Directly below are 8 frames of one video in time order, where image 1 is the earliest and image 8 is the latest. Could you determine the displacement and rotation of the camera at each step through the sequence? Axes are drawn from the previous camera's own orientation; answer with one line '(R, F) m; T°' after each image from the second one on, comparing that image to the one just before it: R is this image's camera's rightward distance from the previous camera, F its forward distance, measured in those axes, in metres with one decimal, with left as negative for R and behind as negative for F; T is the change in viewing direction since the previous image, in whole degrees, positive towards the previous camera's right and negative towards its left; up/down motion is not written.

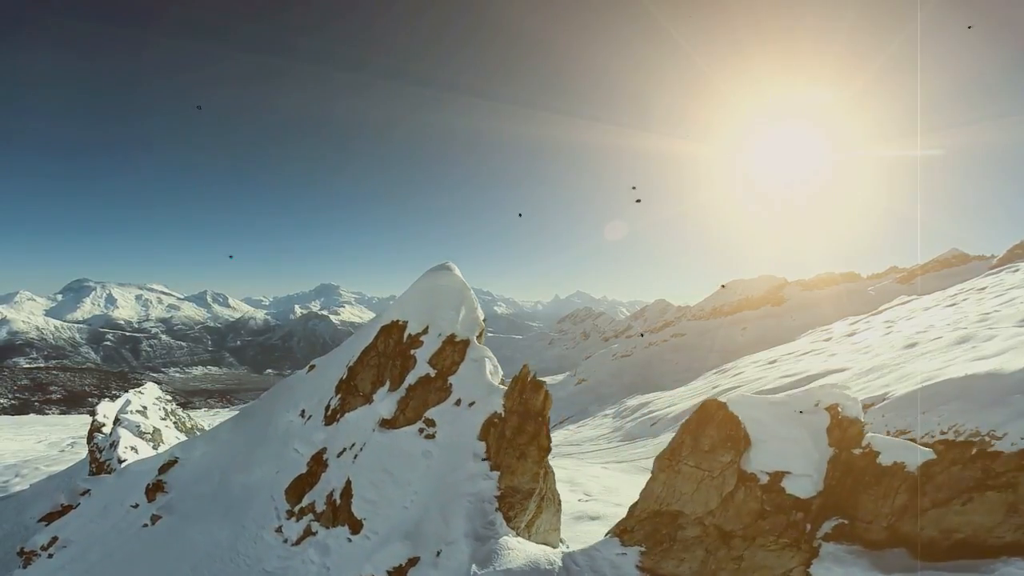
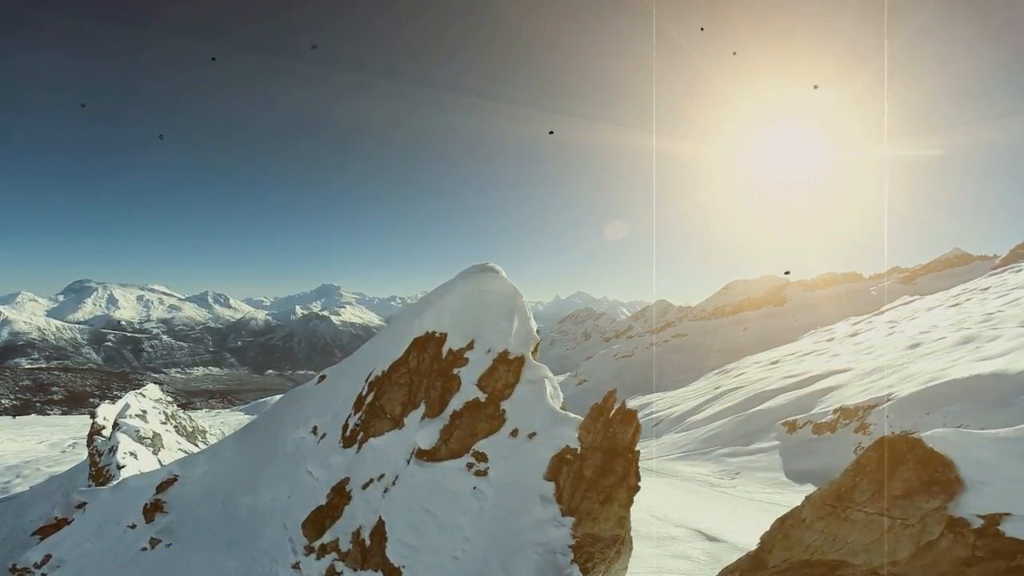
(-0.7, +0.9) m; 0°
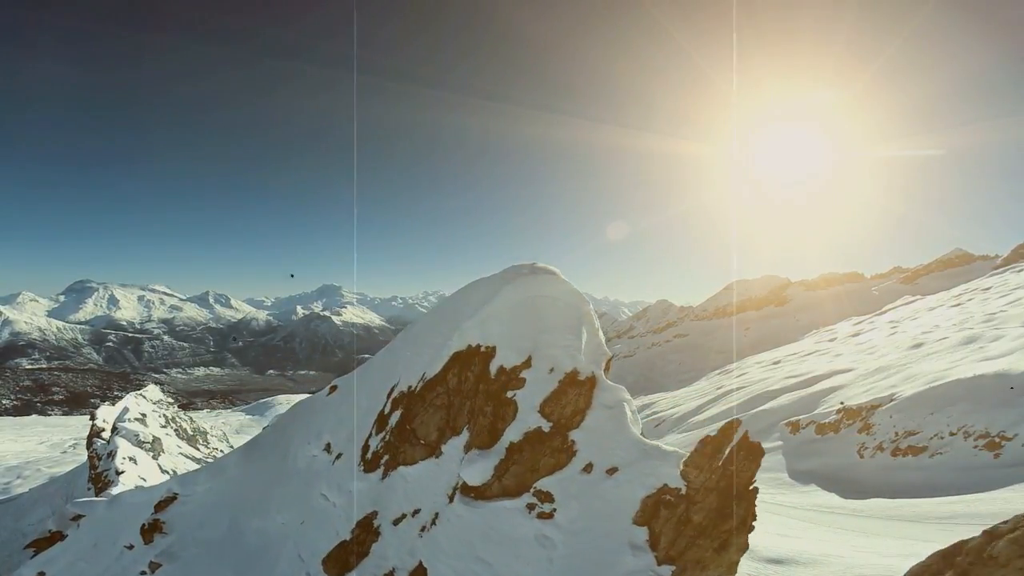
(-0.6, +0.8) m; 0°
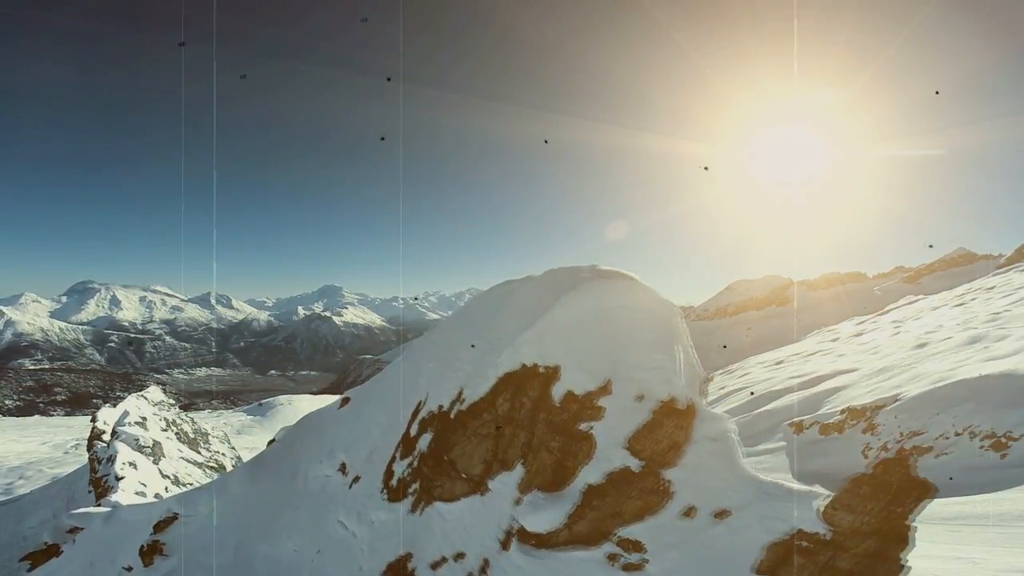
(-0.5, +0.8) m; 0°
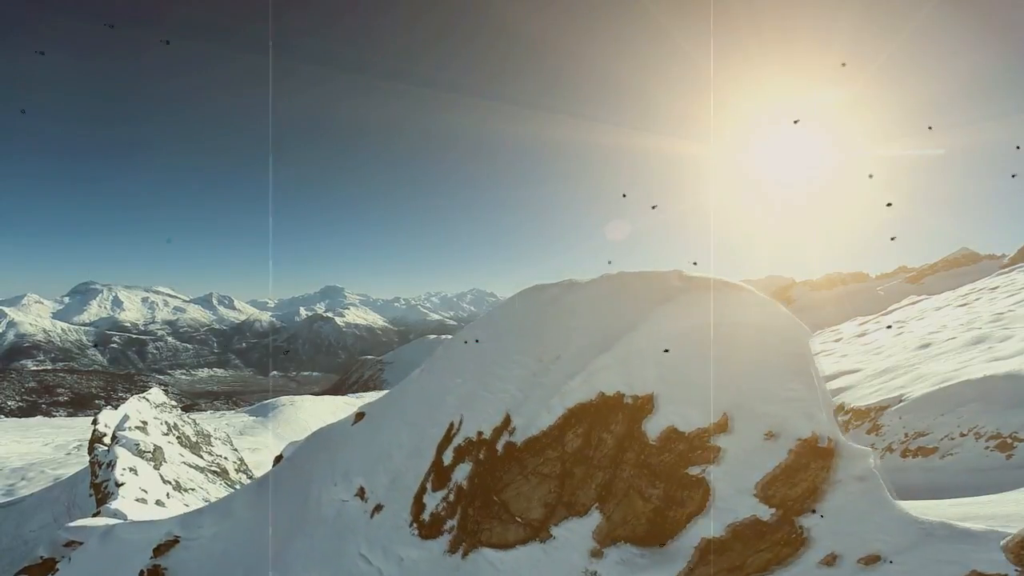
(-0.5, +0.7) m; 0°
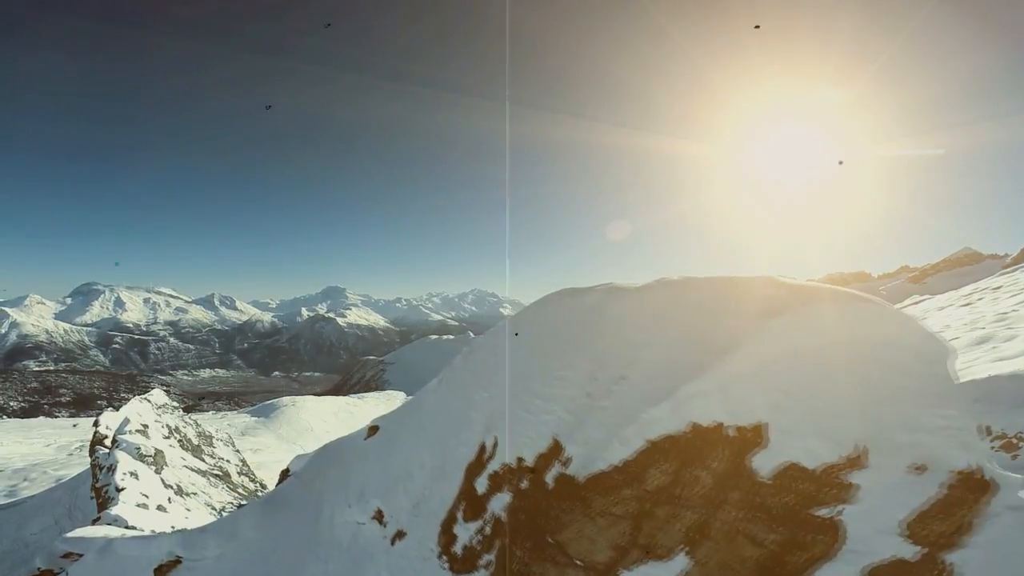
(-0.4, +0.5) m; 0°
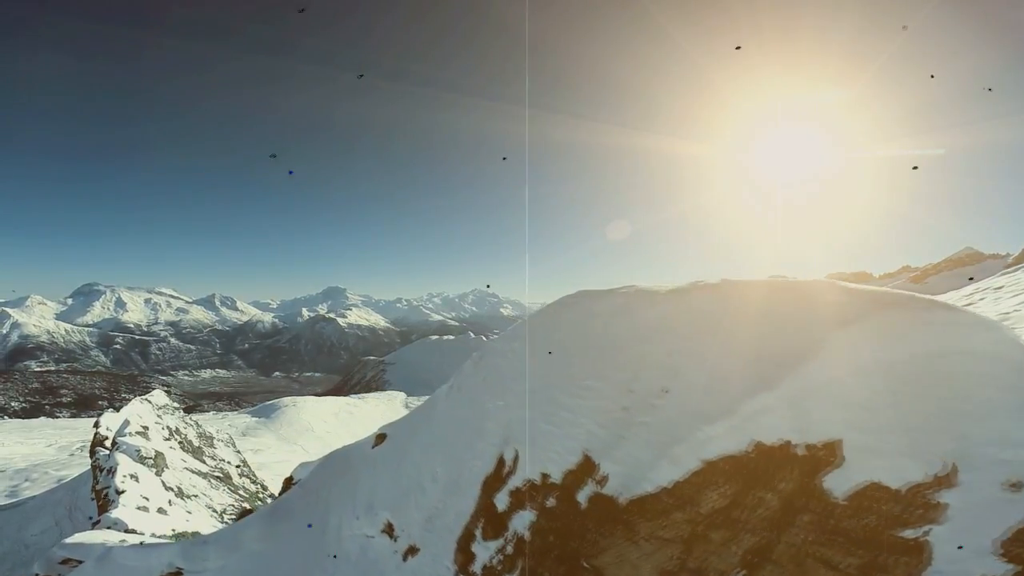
(-0.2, +0.3) m; 0°
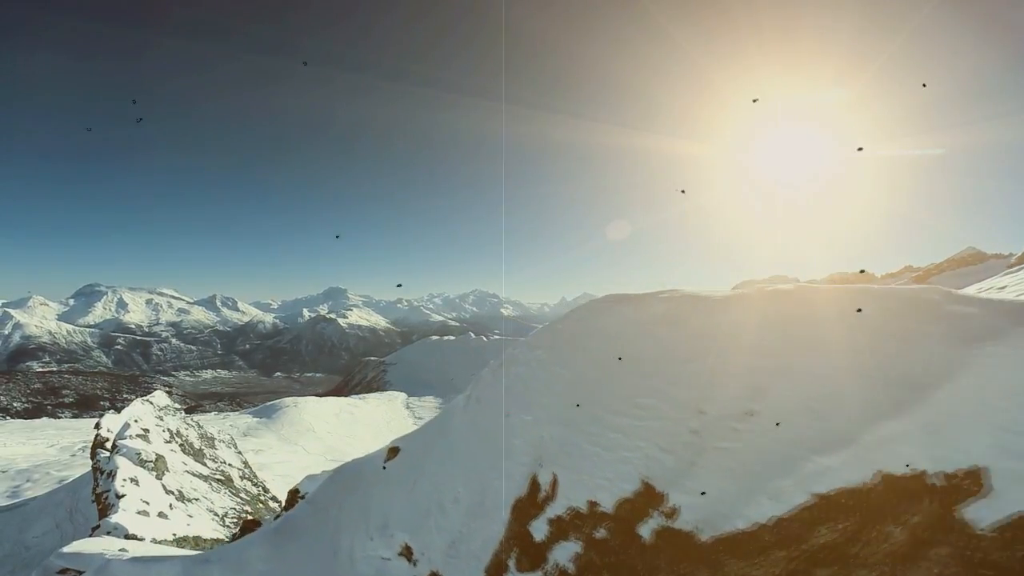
(-0.3, +0.5) m; 0°
